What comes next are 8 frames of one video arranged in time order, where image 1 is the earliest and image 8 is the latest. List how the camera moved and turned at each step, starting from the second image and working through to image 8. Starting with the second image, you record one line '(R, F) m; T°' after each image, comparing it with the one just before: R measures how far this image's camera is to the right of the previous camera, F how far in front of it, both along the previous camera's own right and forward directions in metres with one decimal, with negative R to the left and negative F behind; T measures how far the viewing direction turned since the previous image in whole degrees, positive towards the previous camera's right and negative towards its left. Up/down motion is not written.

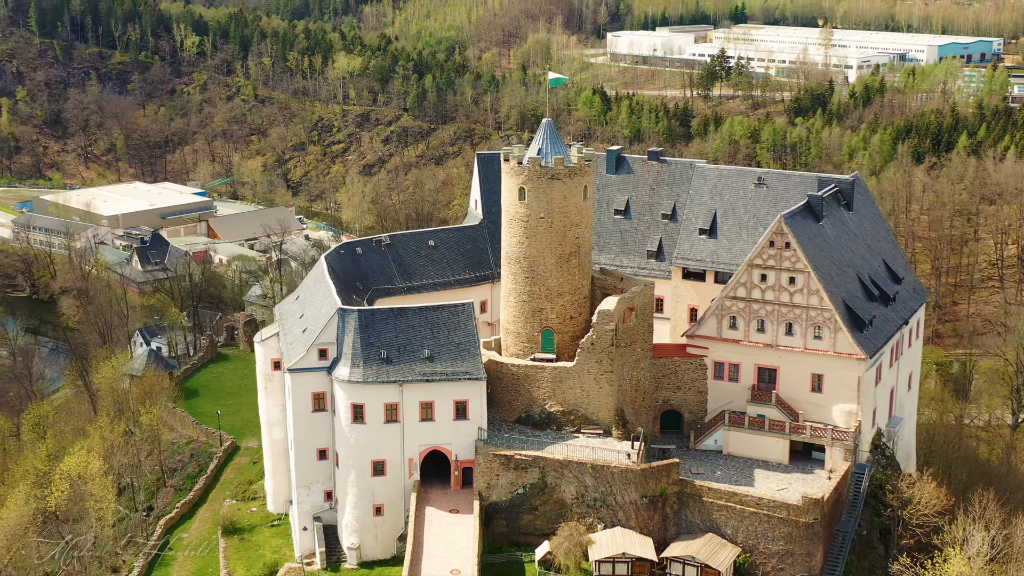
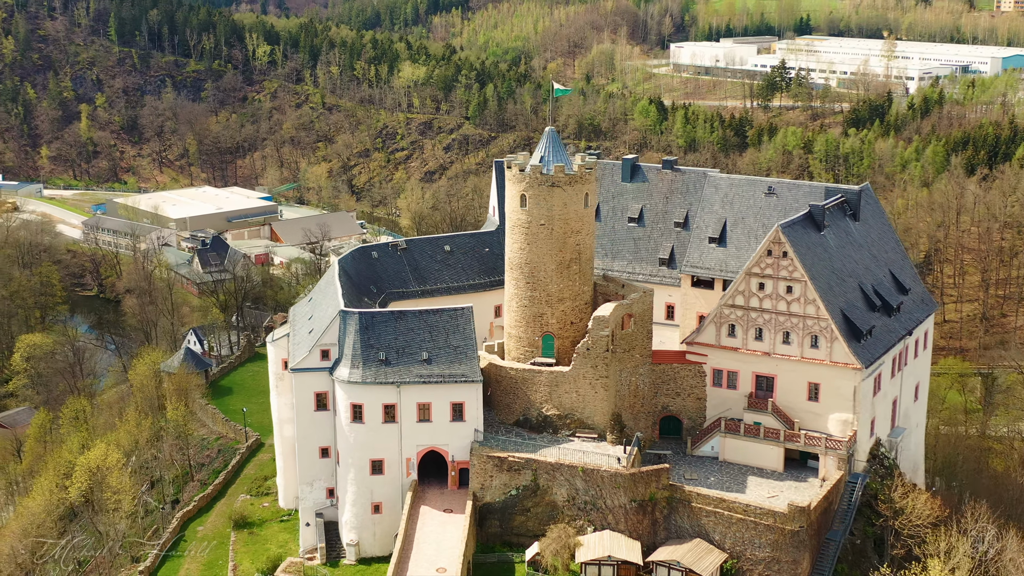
(+2.3, -0.7) m; -3°
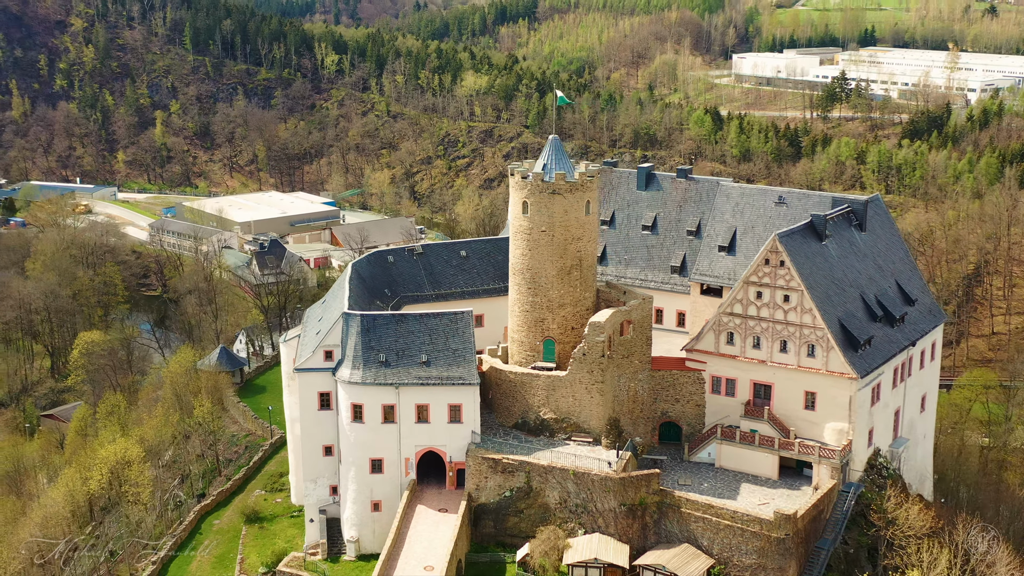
(+2.2, -0.6) m; -3°
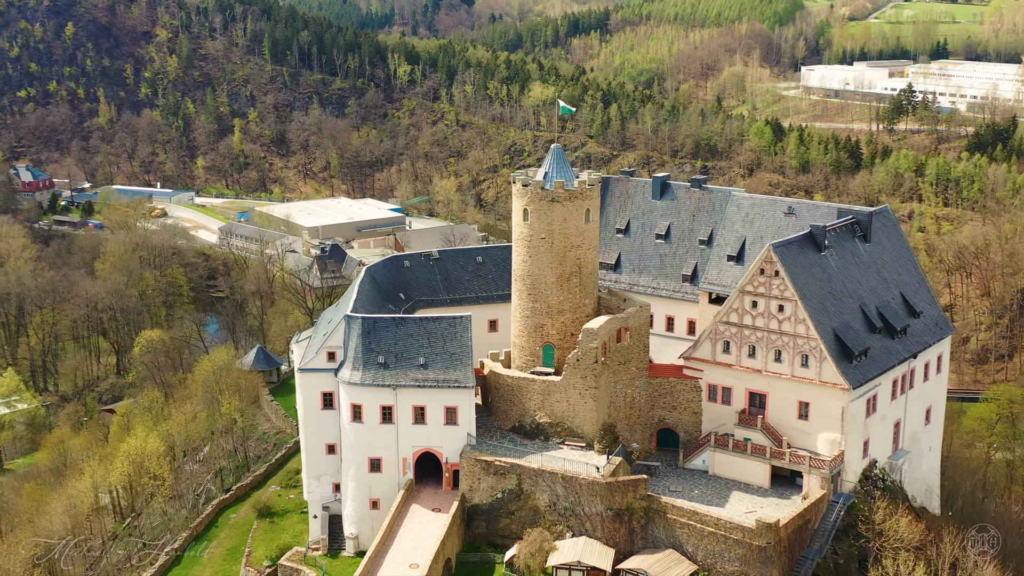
(+2.5, -0.7) m; -3°
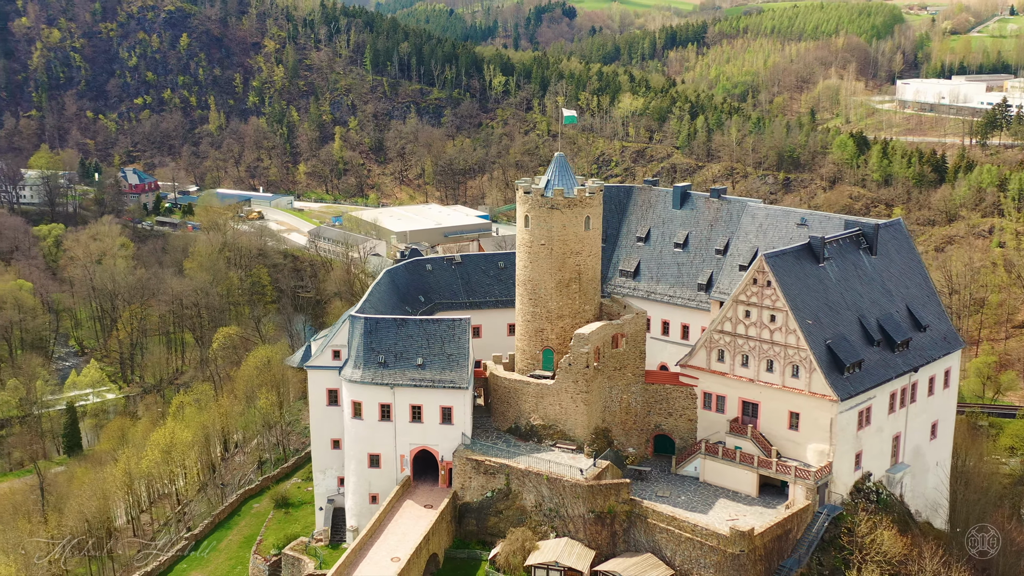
(+3.5, -0.8) m; -5°
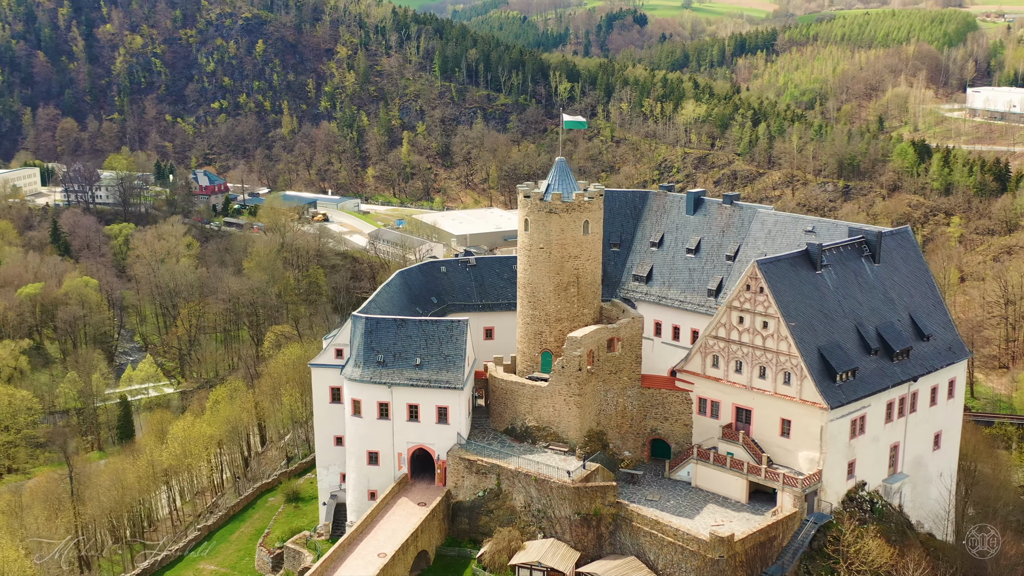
(+2.6, -0.4) m; -3°
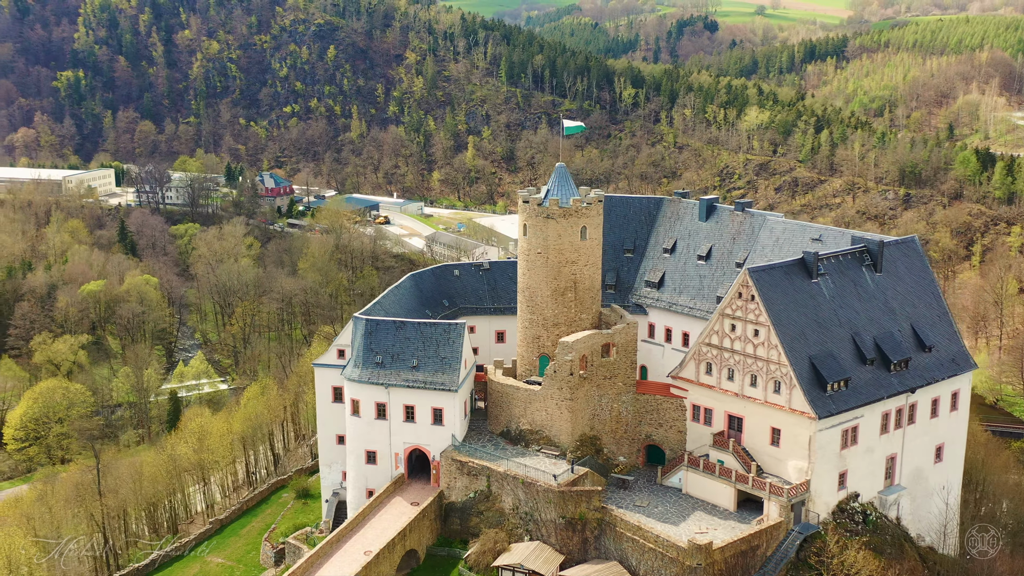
(+2.6, -0.3) m; -3°
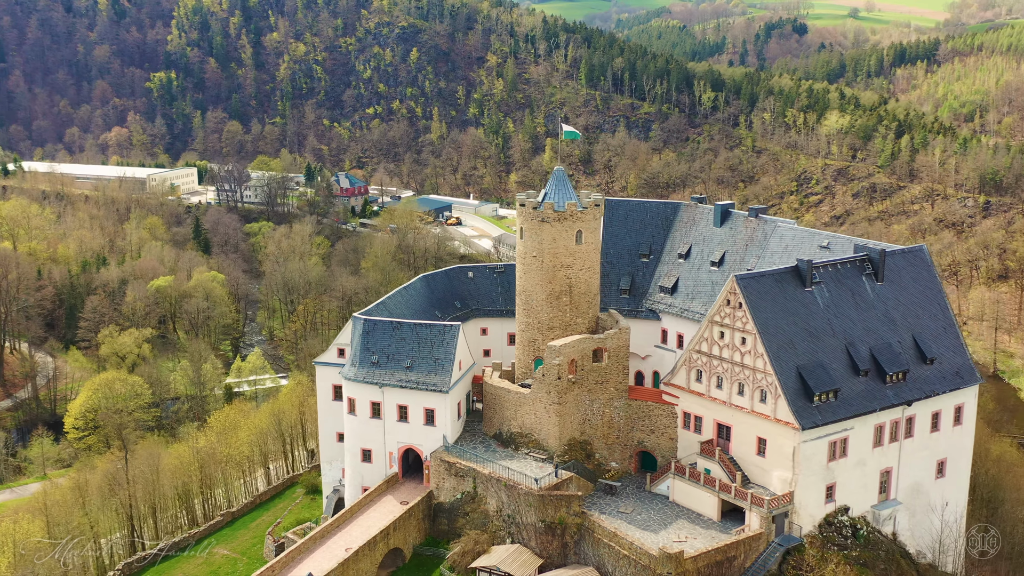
(+3.3, 0.0) m; -4°
